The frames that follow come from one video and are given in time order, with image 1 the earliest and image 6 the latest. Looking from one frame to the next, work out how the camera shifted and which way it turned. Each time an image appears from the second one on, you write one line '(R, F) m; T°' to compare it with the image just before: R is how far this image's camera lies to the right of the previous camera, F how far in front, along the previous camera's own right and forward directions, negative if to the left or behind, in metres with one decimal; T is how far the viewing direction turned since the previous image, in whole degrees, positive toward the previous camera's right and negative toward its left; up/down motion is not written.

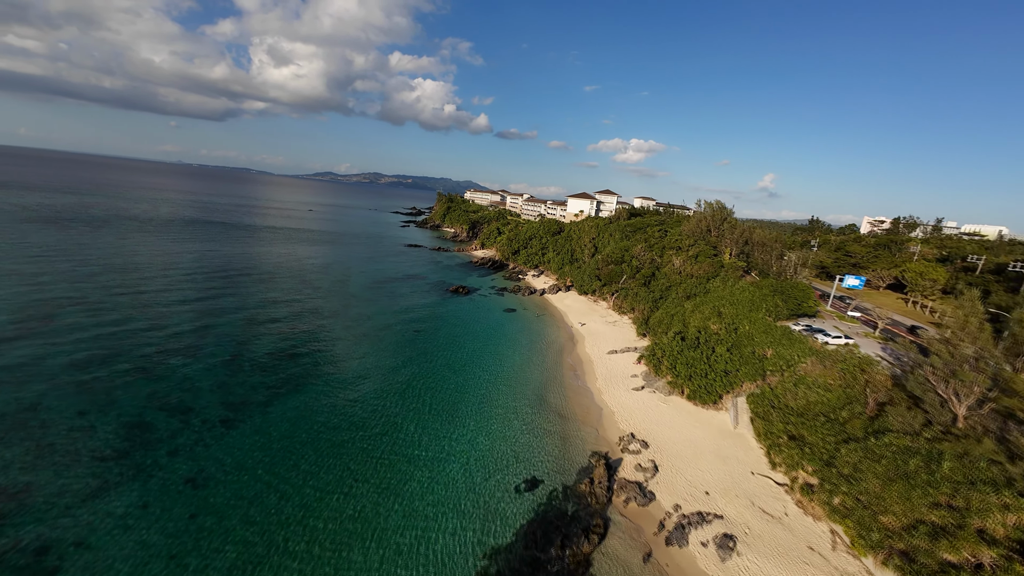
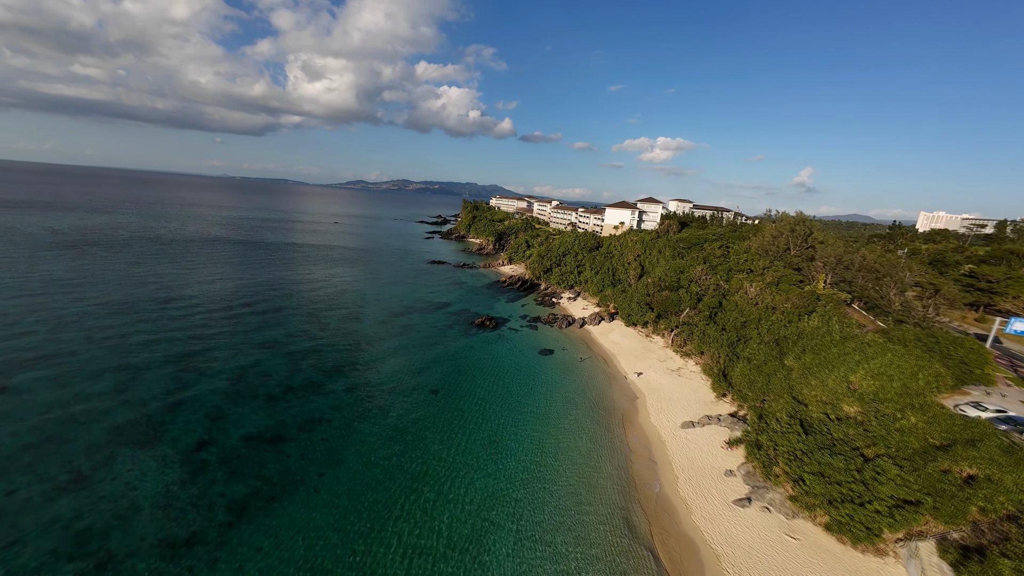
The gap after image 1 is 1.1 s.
(-1.1, +7.1) m; -4°
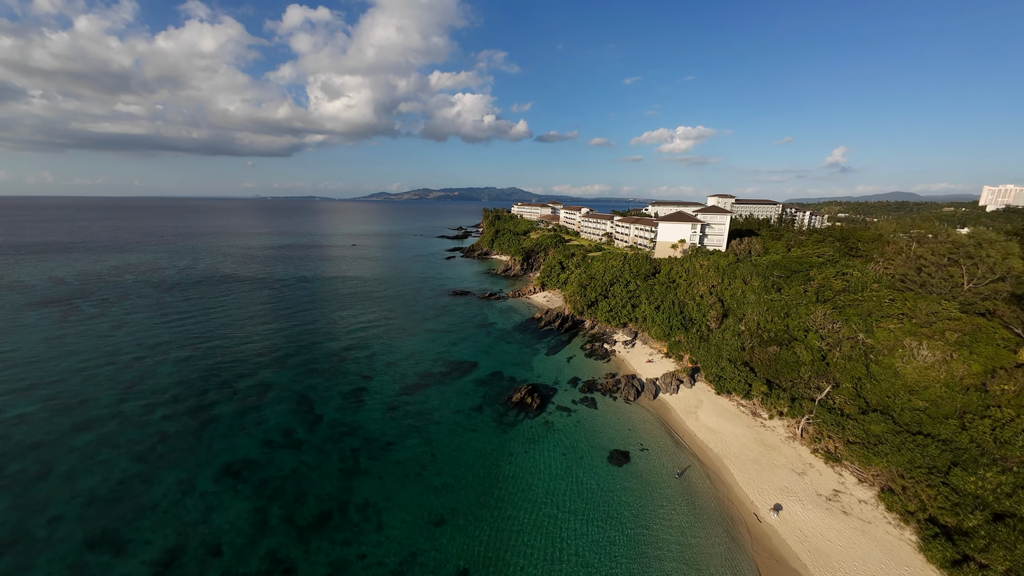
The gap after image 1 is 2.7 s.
(-1.9, +10.6) m; -4°
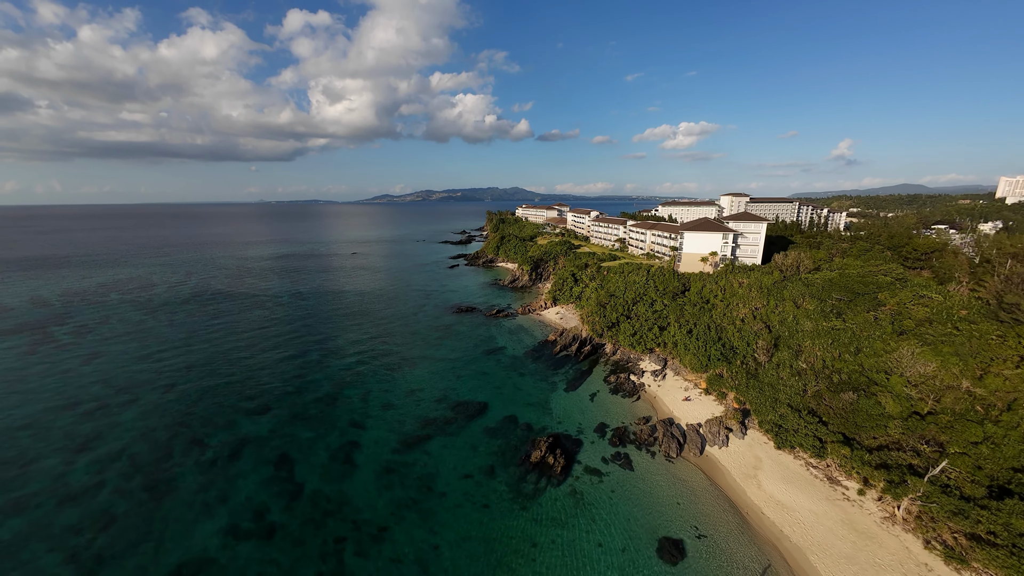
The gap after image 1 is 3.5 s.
(-0.9, +5.4) m; -1°
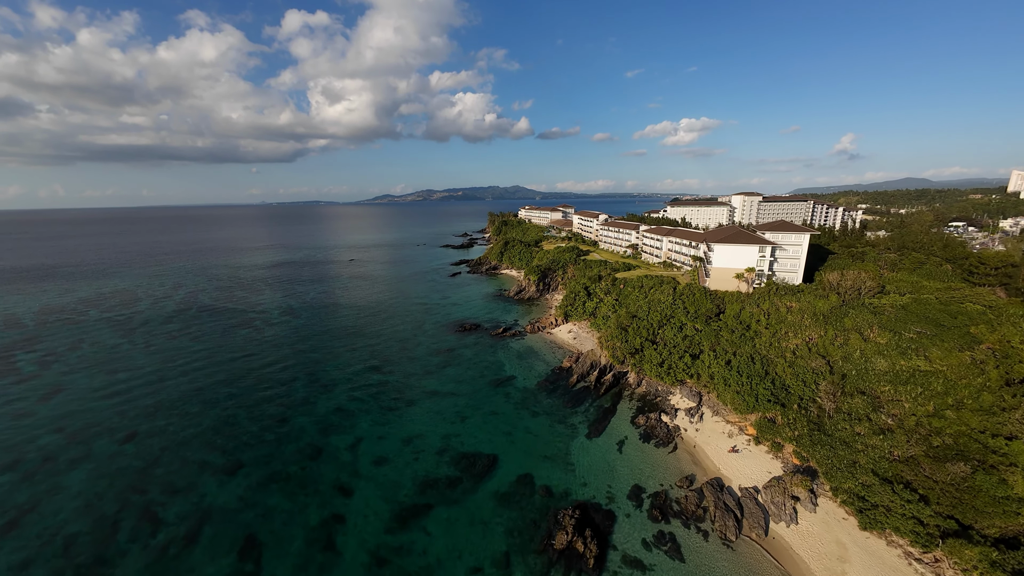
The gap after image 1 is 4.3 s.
(-0.9, +5.4) m; 0°
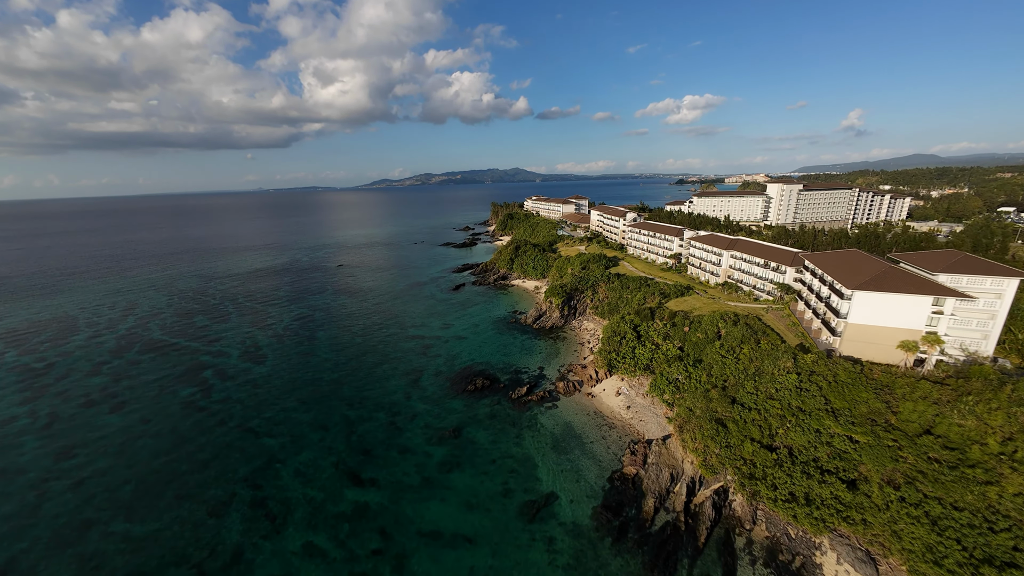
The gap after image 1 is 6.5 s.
(-3.0, +15.1) m; 0°
